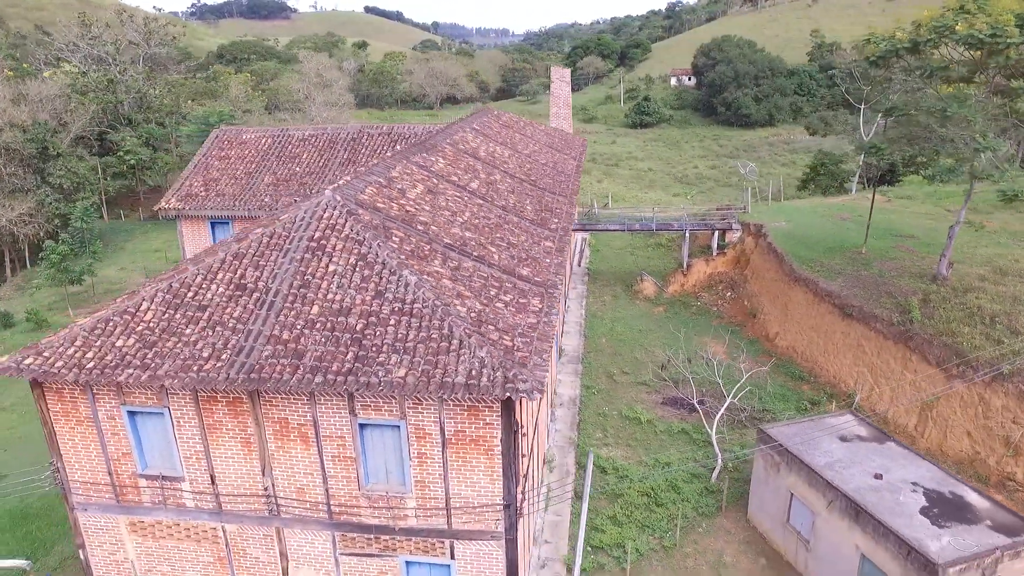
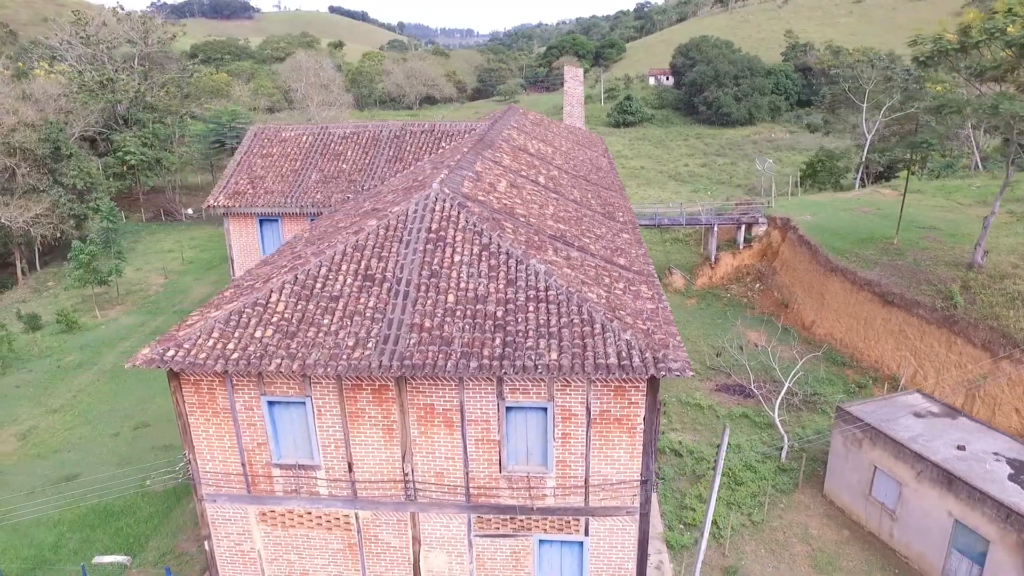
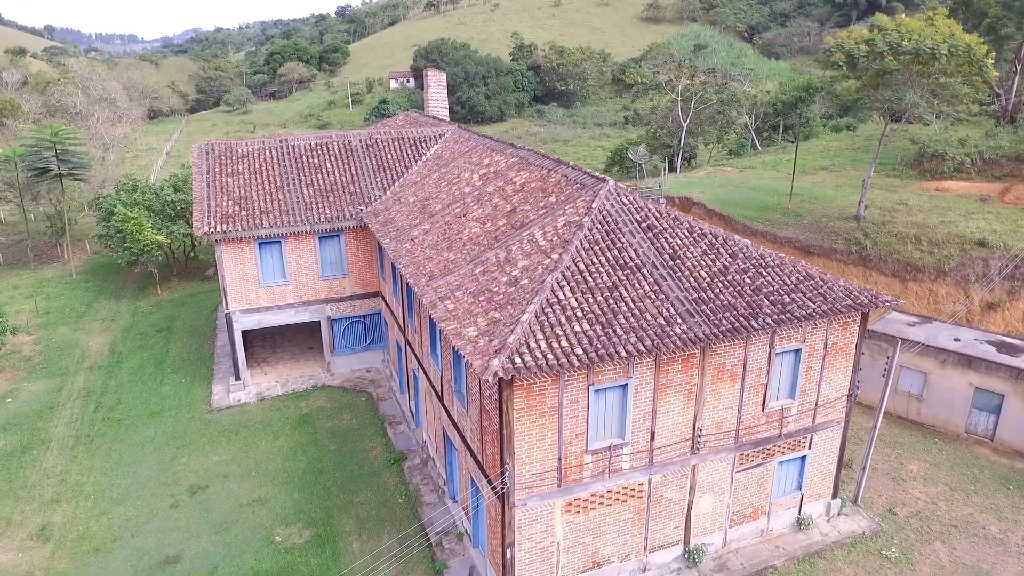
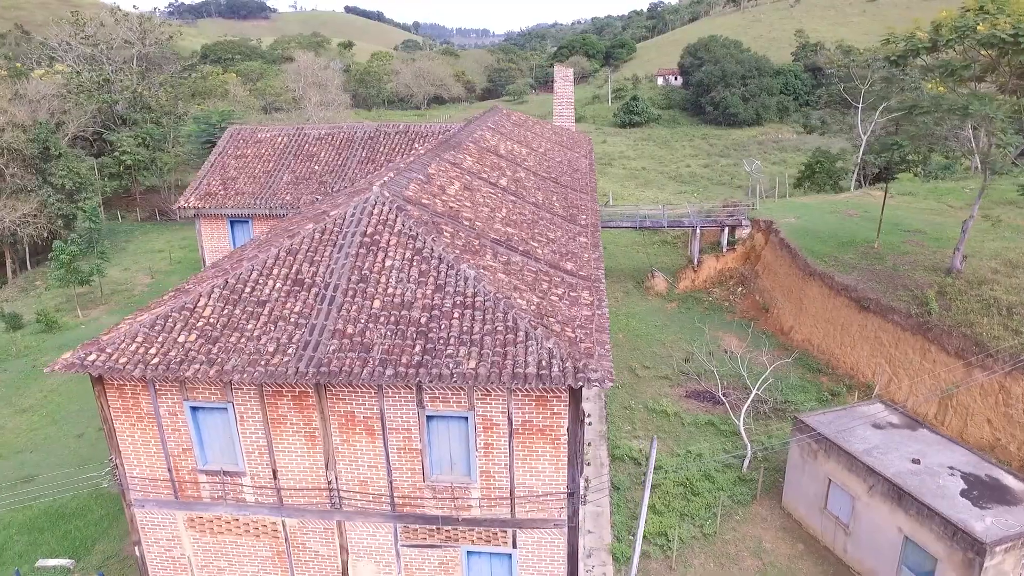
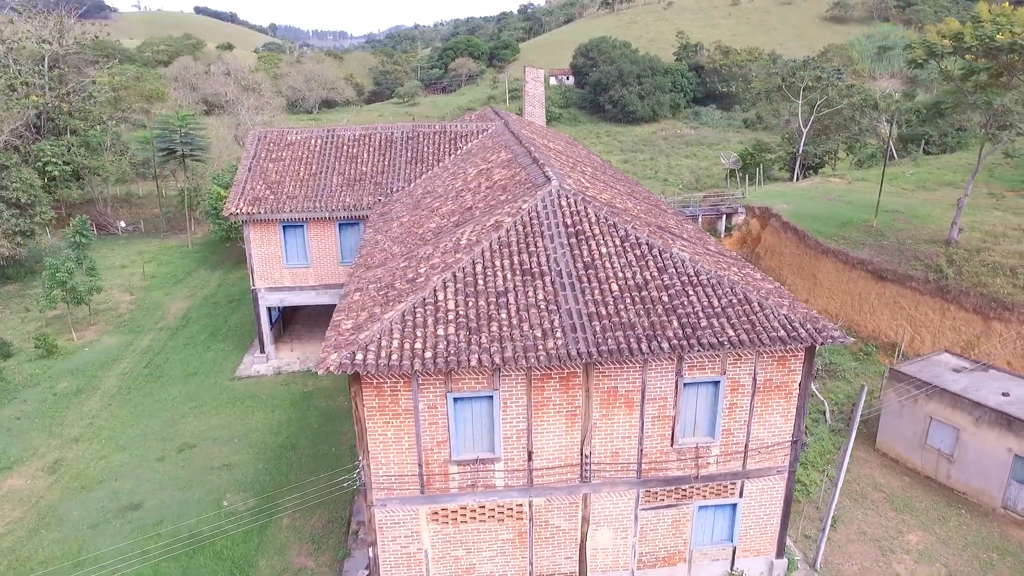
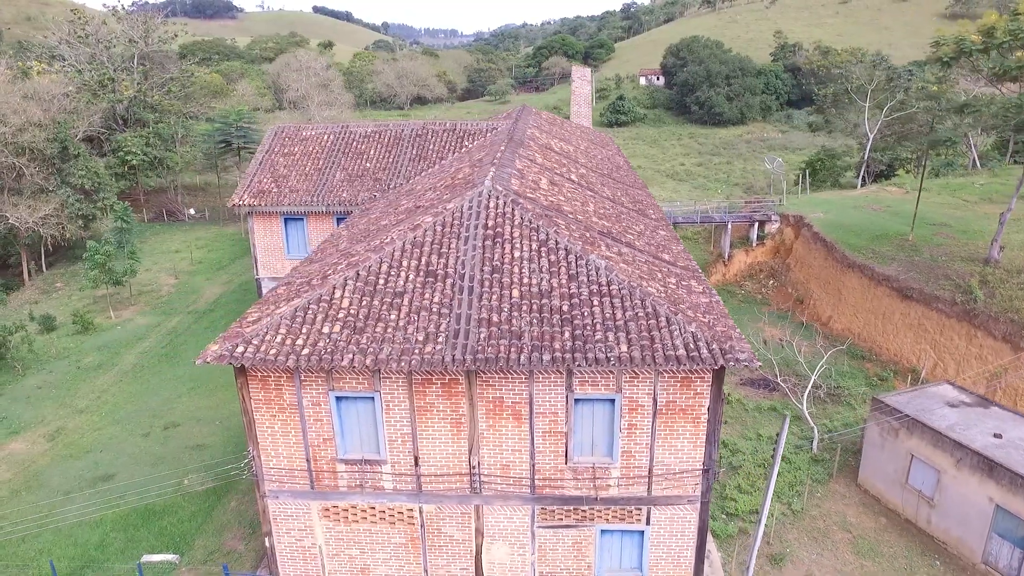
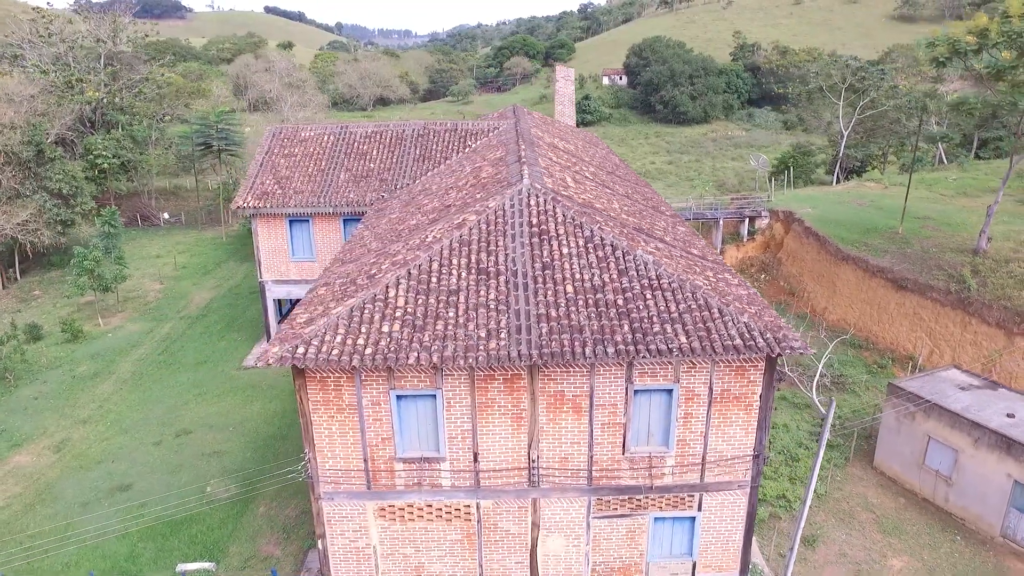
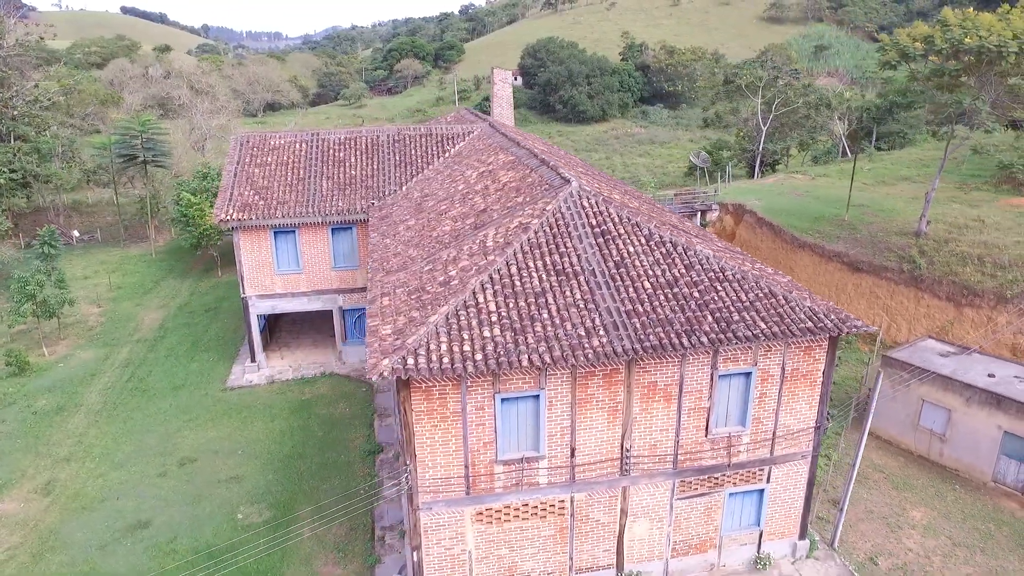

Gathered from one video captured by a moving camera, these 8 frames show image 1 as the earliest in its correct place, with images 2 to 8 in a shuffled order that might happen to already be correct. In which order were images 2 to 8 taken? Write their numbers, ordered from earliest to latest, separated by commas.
4, 2, 6, 7, 5, 8, 3
